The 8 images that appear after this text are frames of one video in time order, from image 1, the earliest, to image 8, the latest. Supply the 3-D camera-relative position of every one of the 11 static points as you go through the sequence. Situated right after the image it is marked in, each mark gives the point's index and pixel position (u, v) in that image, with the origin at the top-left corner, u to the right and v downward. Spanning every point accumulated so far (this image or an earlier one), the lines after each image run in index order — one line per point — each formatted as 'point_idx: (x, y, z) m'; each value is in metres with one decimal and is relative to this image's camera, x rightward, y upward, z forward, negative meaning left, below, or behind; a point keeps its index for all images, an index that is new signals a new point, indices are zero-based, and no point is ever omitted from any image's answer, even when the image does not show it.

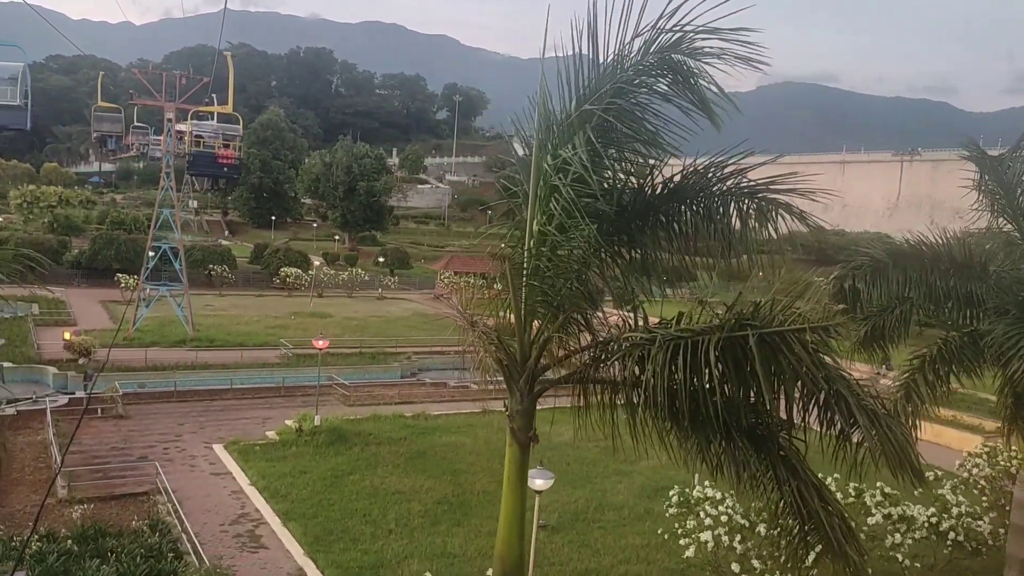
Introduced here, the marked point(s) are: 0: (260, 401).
0: (-5.4, -2.4, +16.0) m
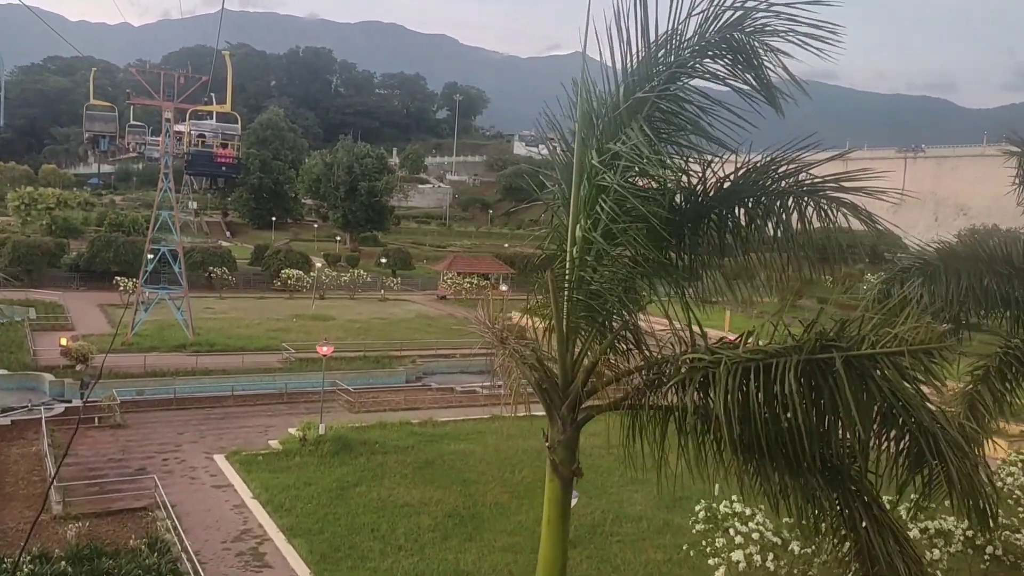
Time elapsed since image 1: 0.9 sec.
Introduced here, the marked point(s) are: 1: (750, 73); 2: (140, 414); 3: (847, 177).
0: (-5.2, -2.5, +15.6) m
1: (+1.1, +1.0, +3.5) m
2: (-7.2, -2.4, +14.5) m
3: (+1.6, +0.5, +3.5) m
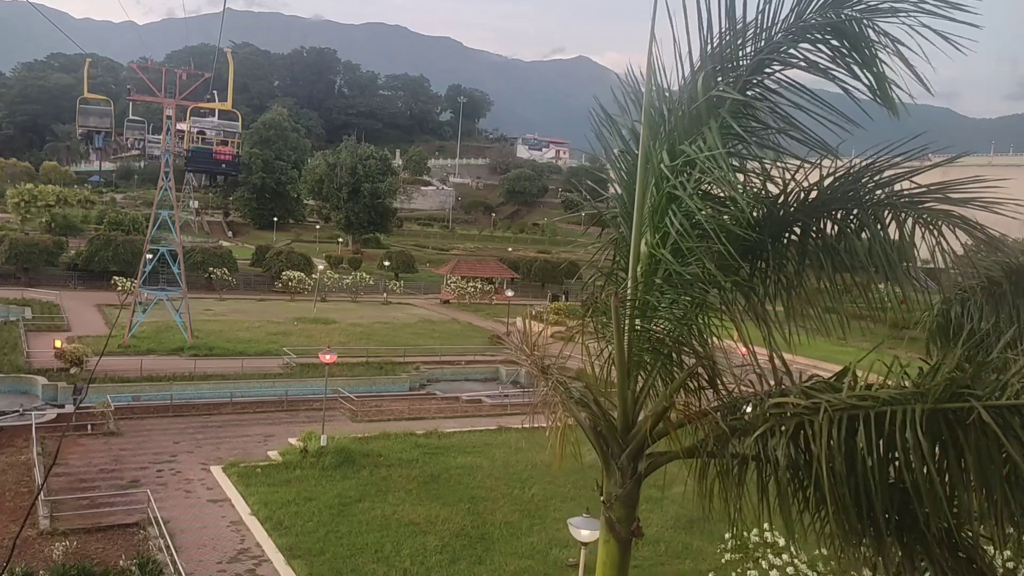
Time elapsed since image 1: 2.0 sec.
0: (-5.0, -2.6, +15.0) m
1: (+1.3, +0.9, +3.0) m
2: (-7.0, -2.5, +14.0) m
3: (+1.8, +0.4, +3.0) m
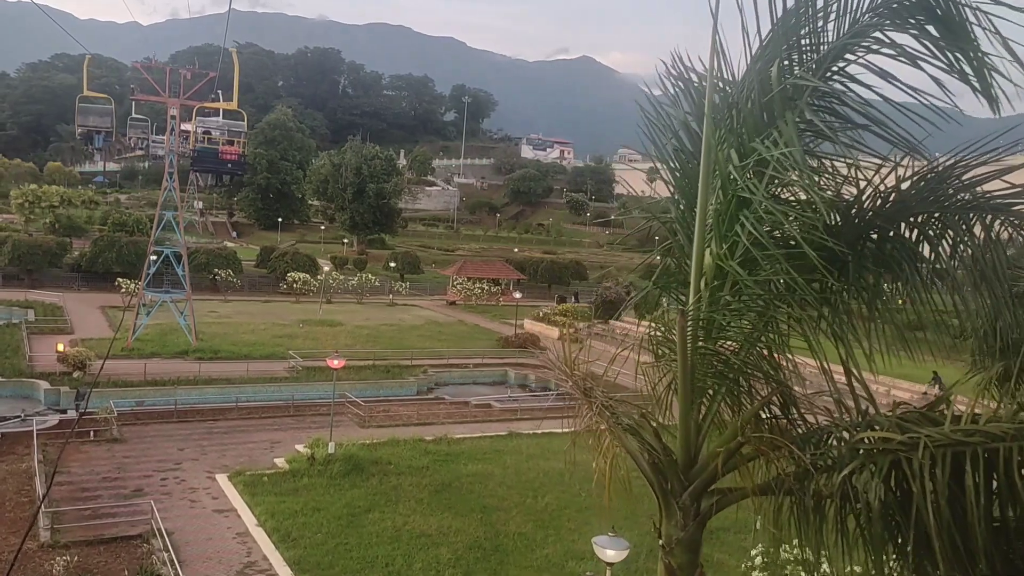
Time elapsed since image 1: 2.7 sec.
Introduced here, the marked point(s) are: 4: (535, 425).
0: (-4.8, -2.6, +14.7) m
1: (+1.5, +0.8, +2.7) m
2: (-6.8, -2.5, +13.7) m
3: (+1.9, +0.3, +2.7) m
4: (+0.5, -3.1, +16.7) m
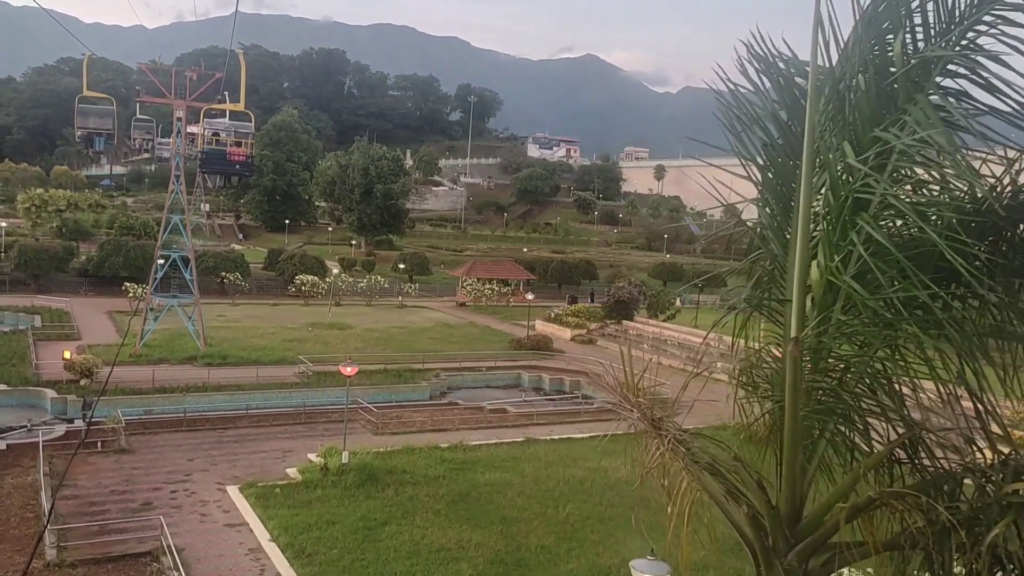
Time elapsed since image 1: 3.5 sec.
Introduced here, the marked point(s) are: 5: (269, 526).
0: (-4.5, -2.7, +14.4) m
1: (+1.7, +0.8, +2.3) m
2: (-6.5, -2.6, +13.4) m
3: (+2.1, +0.3, +2.3) m
4: (+0.9, -3.1, +16.3) m
5: (-3.3, -3.2, +10.1) m
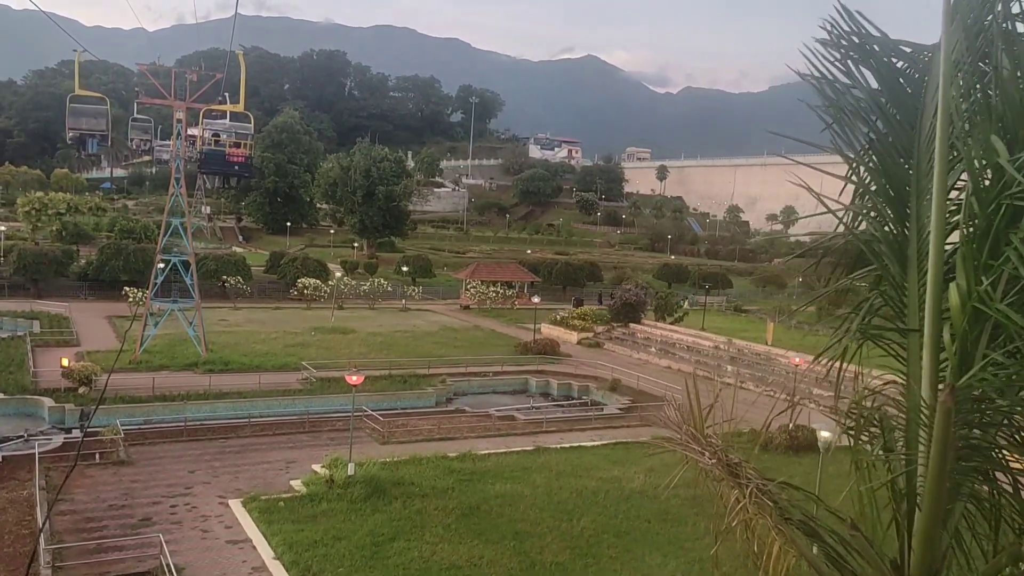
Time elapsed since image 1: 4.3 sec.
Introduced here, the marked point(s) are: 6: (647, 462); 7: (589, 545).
0: (-4.3, -2.8, +14.0) m
1: (+1.8, +0.7, +1.9) m
2: (-6.3, -2.8, +13.0) m
3: (+2.3, +0.2, +1.9) m
4: (+1.1, -3.2, +15.9) m
5: (-3.1, -3.3, +9.7) m
6: (+2.7, -3.5, +14.8) m
7: (+1.1, -3.5, +10.4) m
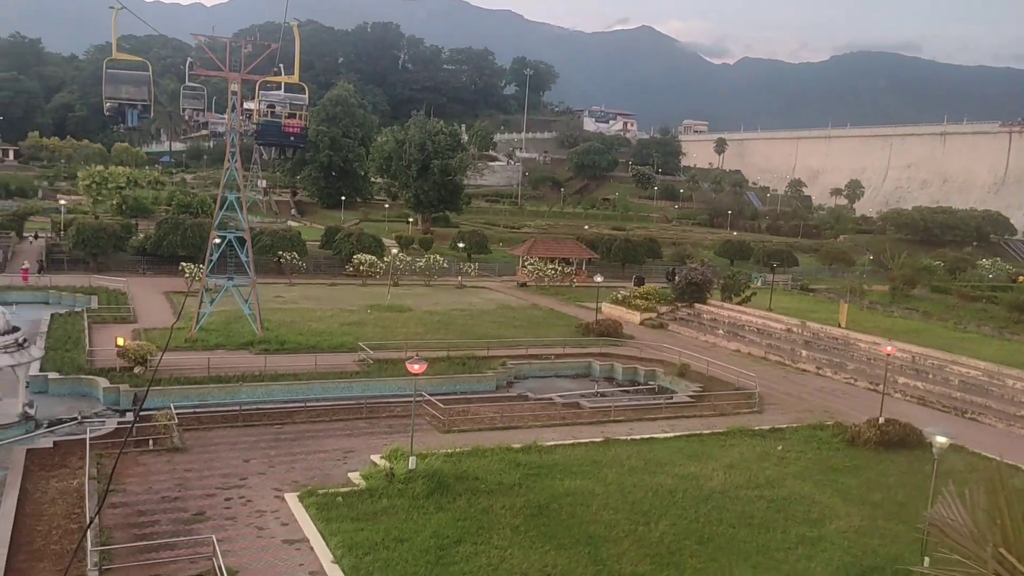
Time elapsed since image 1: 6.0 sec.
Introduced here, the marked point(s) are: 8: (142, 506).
0: (-3.1, -2.4, +13.4) m
1: (+2.2, +0.6, +0.7) m
2: (-5.2, -2.4, +12.5) m
3: (+2.7, +0.1, +0.7) m
4: (+2.4, -2.8, +14.9) m
5: (-2.2, -3.1, +9.0) m
6: (+4.0, -3.1, +13.8) m
7: (+2.0, -3.3, +9.4) m
8: (-4.8, -2.8, +9.8) m
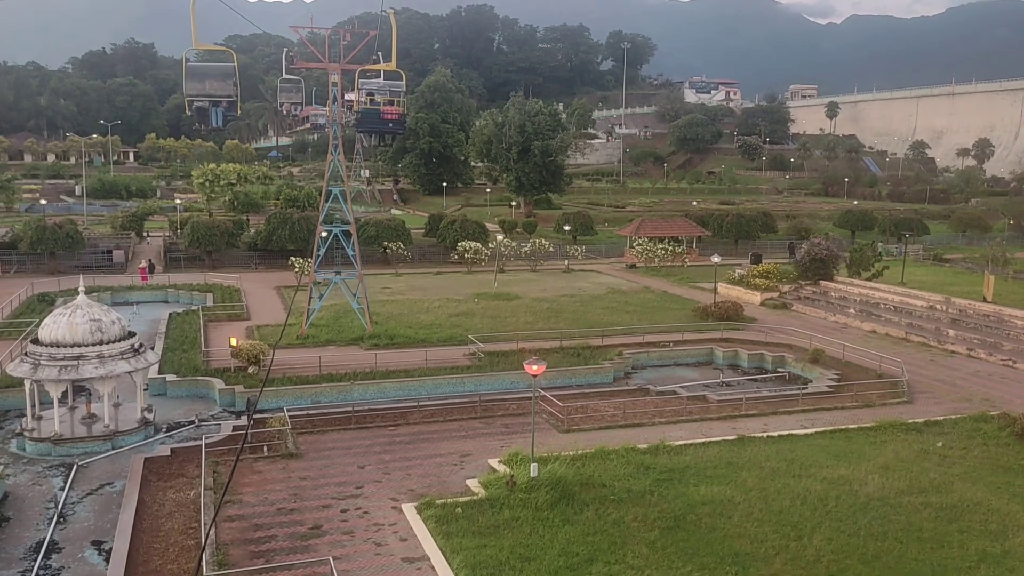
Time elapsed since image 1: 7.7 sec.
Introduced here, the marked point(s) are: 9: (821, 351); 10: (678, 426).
0: (-1.0, -2.3, +12.8) m
1: (+2.5, +0.6, -0.5) m
2: (-3.2, -2.4, +12.2) m
3: (+2.9, +0.1, -0.6) m
4: (+4.6, -2.5, +13.6) m
5: (-0.7, -3.0, +8.4) m
6: (+6.0, -2.8, +12.3) m
7: (+3.6, -3.2, +8.2) m
8: (-3.2, -2.9, +9.5) m
9: (+7.6, -1.6, +18.5) m
10: (+2.9, -2.4, +13.2) m
